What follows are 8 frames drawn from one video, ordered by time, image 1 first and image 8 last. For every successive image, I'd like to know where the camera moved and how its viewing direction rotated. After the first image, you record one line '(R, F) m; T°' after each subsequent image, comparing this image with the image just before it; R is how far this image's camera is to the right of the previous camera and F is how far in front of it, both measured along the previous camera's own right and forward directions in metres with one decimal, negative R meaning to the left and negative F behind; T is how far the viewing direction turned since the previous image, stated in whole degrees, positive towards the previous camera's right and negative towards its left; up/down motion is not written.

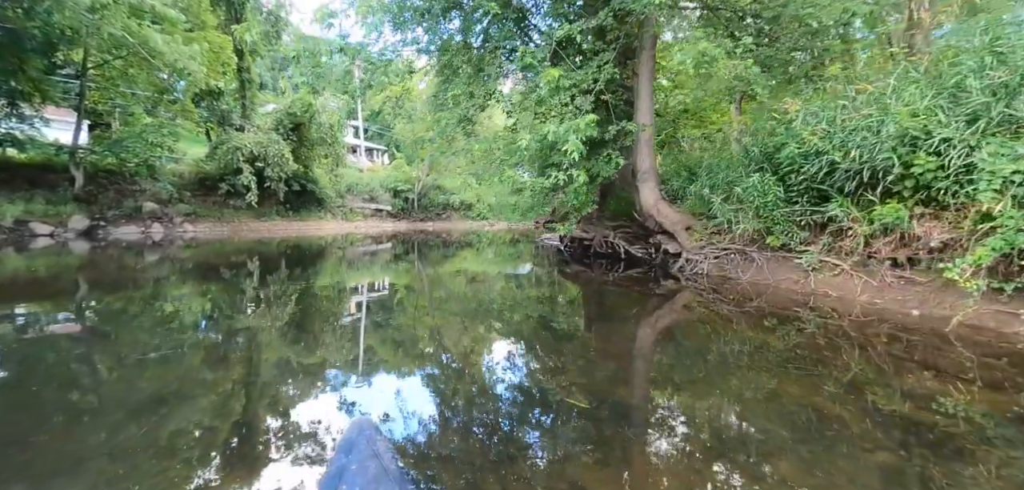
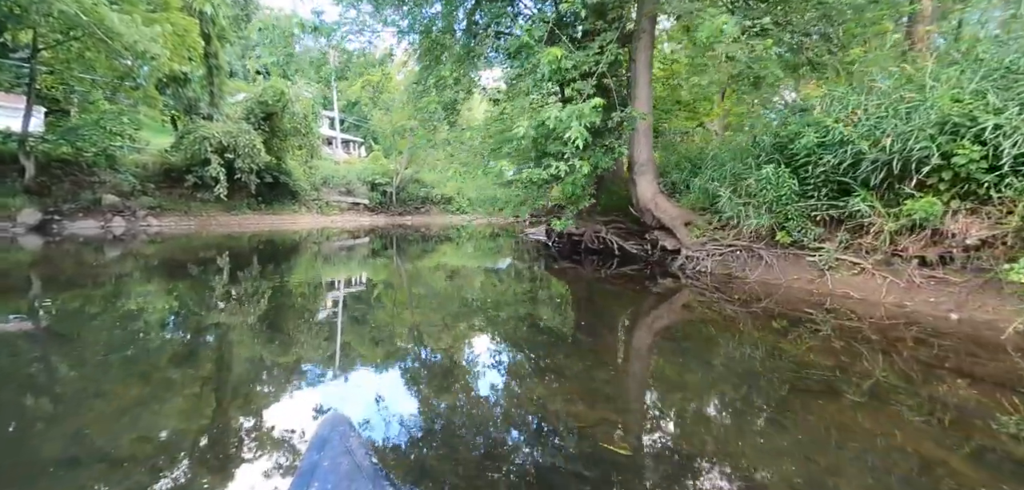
(-0.1, +0.3) m; +2°
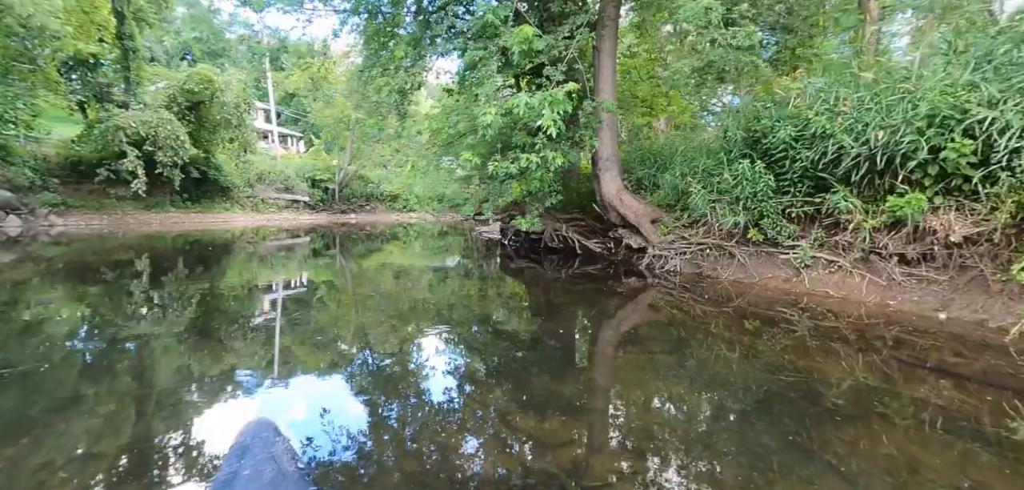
(-0.1, +0.3) m; +6°
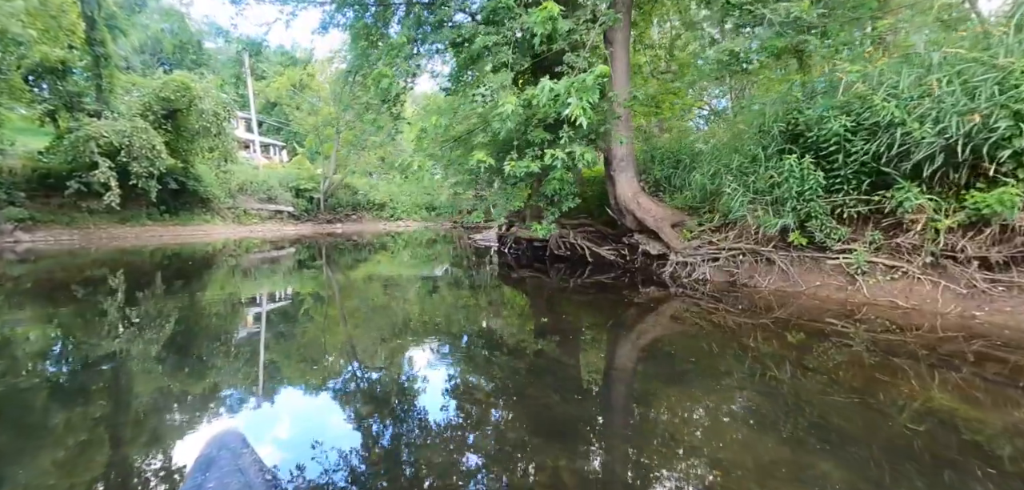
(-0.2, +0.4) m; +2°
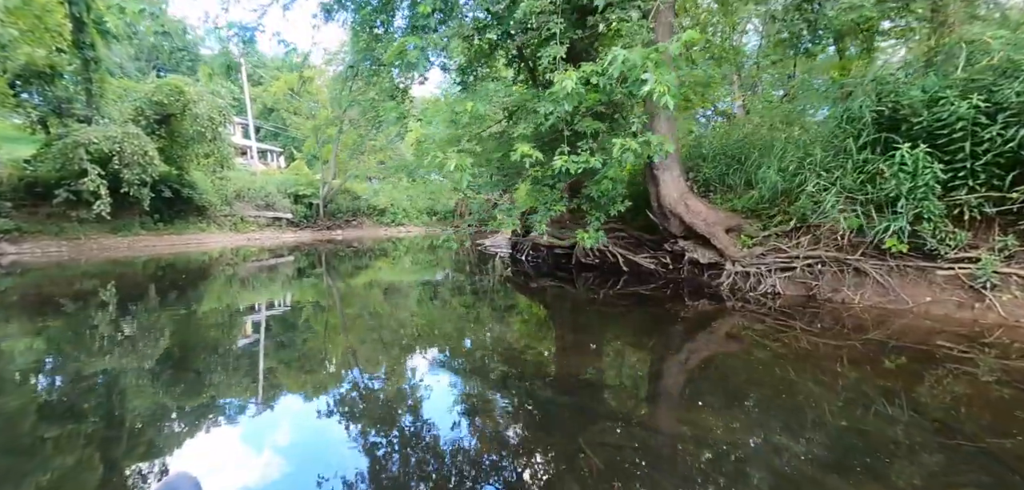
(-0.2, +0.5) m; 0°
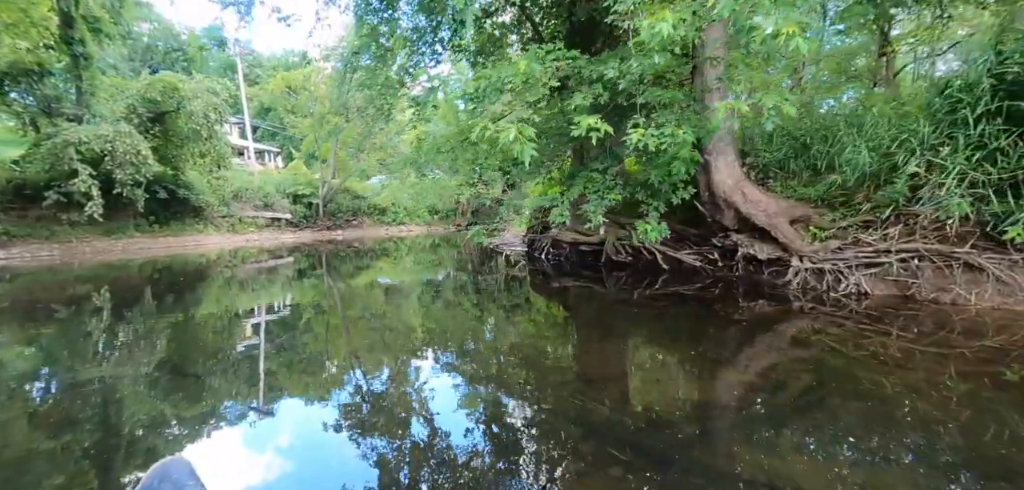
(-0.2, +0.4) m; 0°
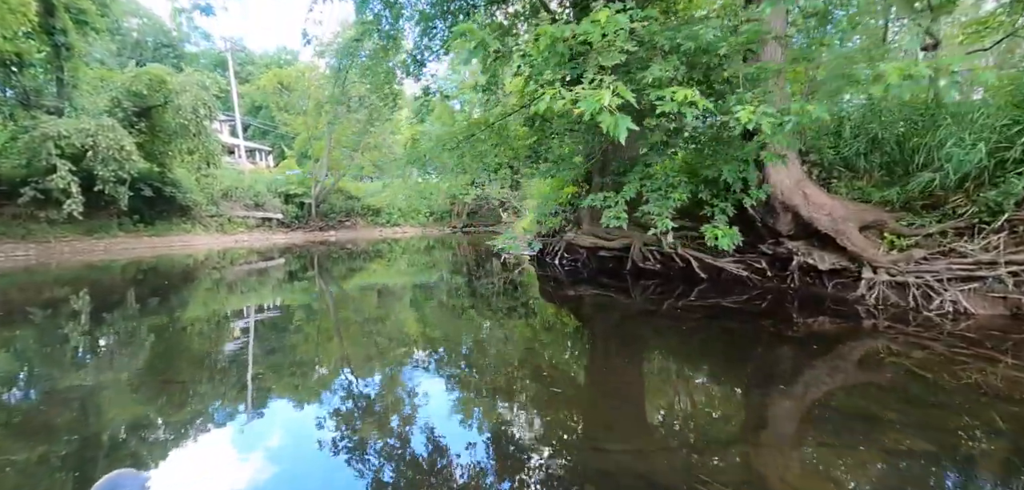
(-0.2, +0.4) m; +1°
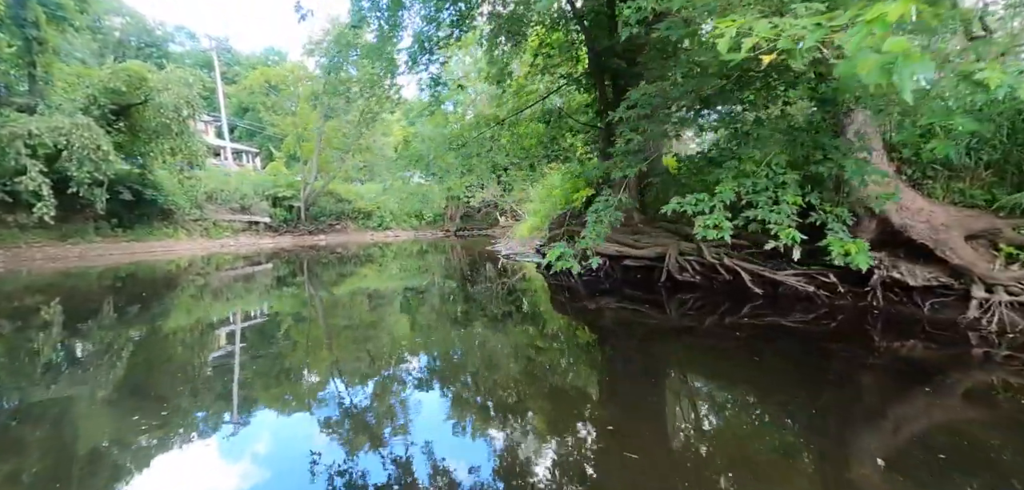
(-0.2, +0.5) m; +1°
